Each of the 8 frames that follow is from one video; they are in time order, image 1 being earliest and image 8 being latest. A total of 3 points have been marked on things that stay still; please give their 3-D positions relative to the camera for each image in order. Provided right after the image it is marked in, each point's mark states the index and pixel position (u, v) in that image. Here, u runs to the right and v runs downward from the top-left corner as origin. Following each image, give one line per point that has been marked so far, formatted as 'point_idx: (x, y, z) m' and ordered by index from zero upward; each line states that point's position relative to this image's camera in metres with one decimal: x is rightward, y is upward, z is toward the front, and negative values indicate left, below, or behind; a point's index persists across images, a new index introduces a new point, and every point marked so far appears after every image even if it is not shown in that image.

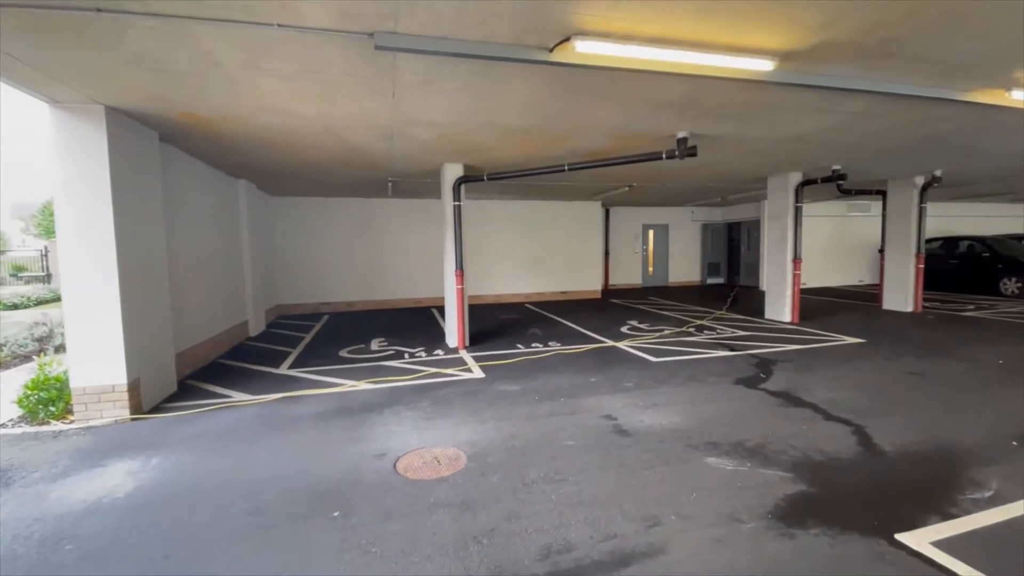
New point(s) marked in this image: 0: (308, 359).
0: (-2.8, -1.0, +6.6) m
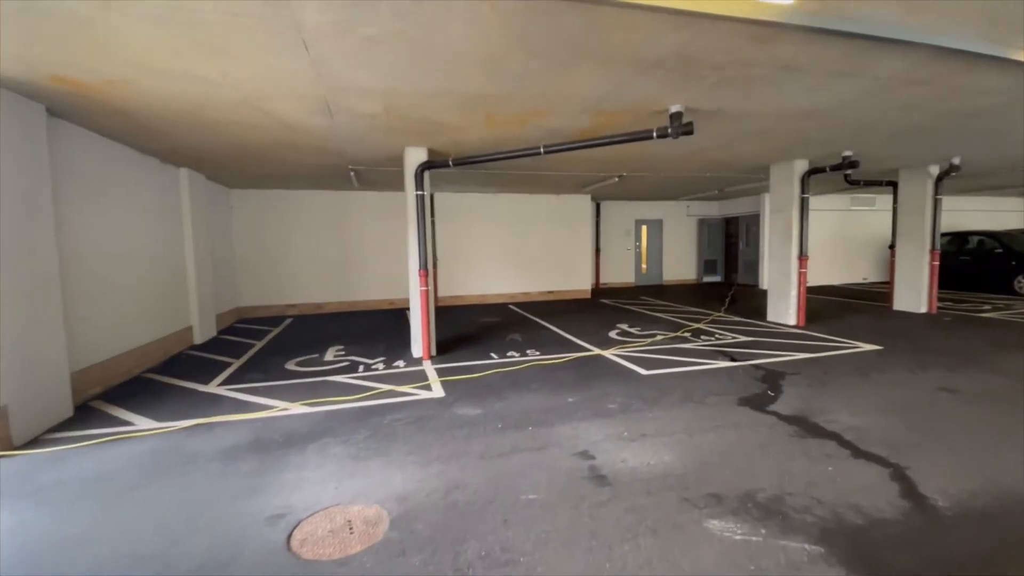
0: (-3.2, -1.0, +5.8) m
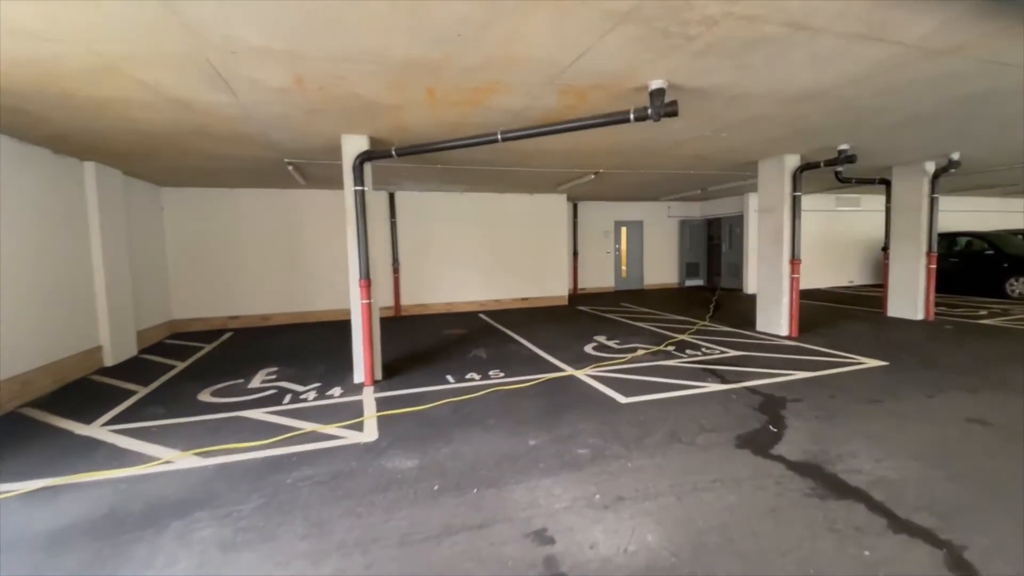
0: (-3.6, -1.2, +4.8) m
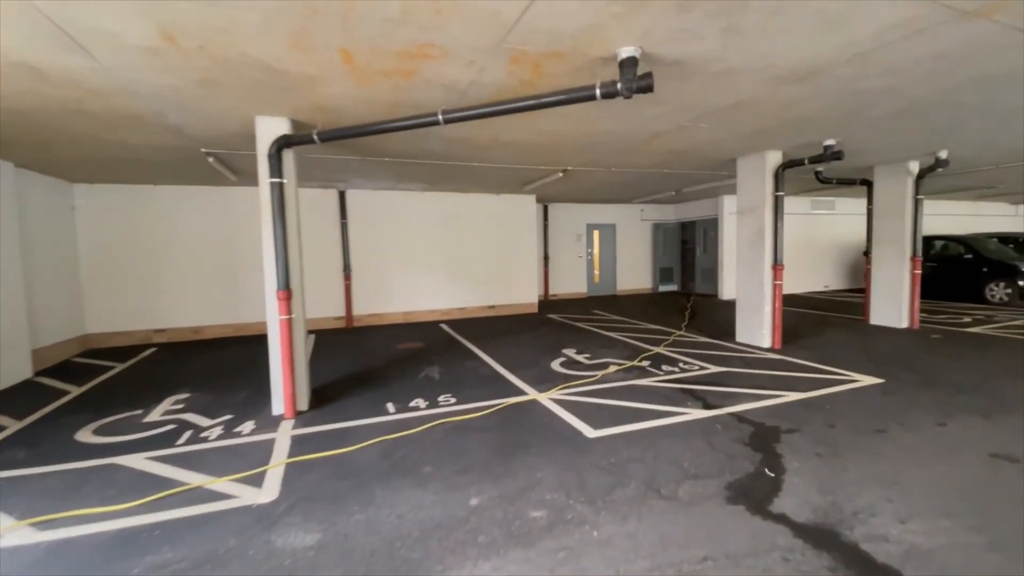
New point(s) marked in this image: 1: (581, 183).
0: (-4.1, -1.3, +3.9) m
1: (+1.2, +1.8, +8.2) m
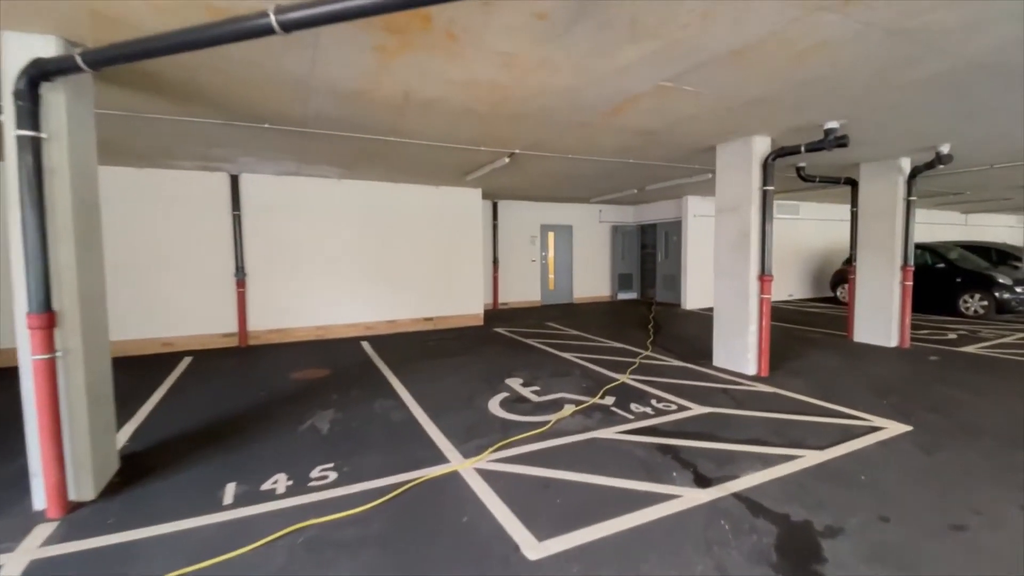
0: (-4.6, -1.4, +2.1) m
1: (+0.3, +1.6, +6.9) m
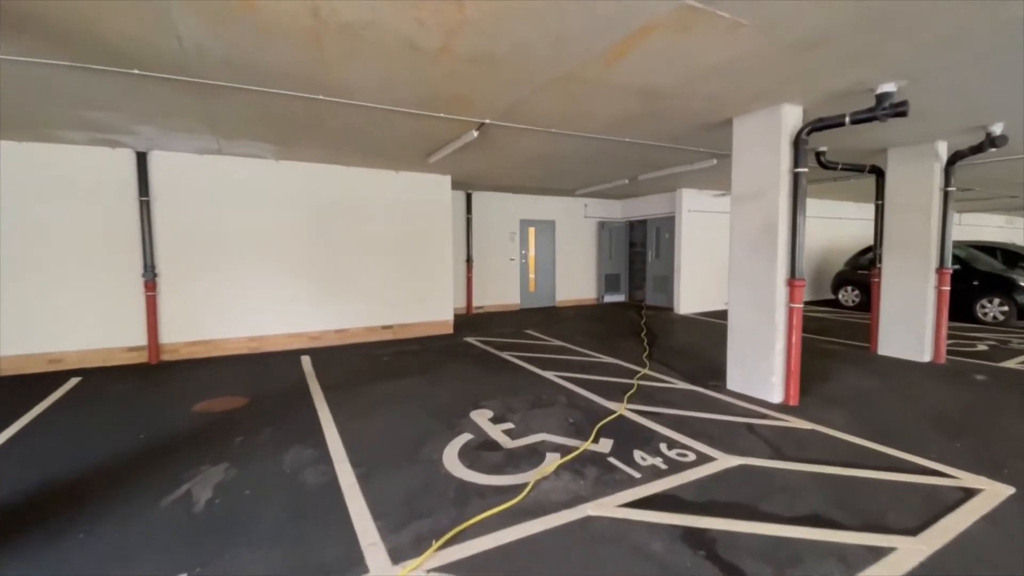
0: (-4.7, -1.4, +0.8) m
1: (0.0, +1.6, +5.8) m
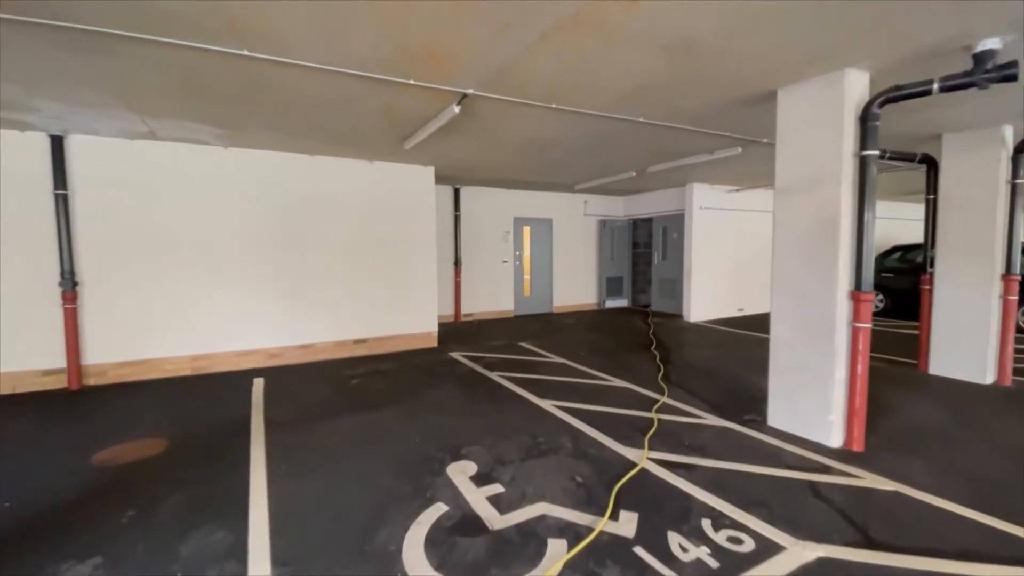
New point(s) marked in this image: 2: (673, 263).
0: (-4.7, -1.6, -0.1) m
1: (-0.1, +1.5, +4.9) m
2: (+2.9, +0.5, +8.7) m
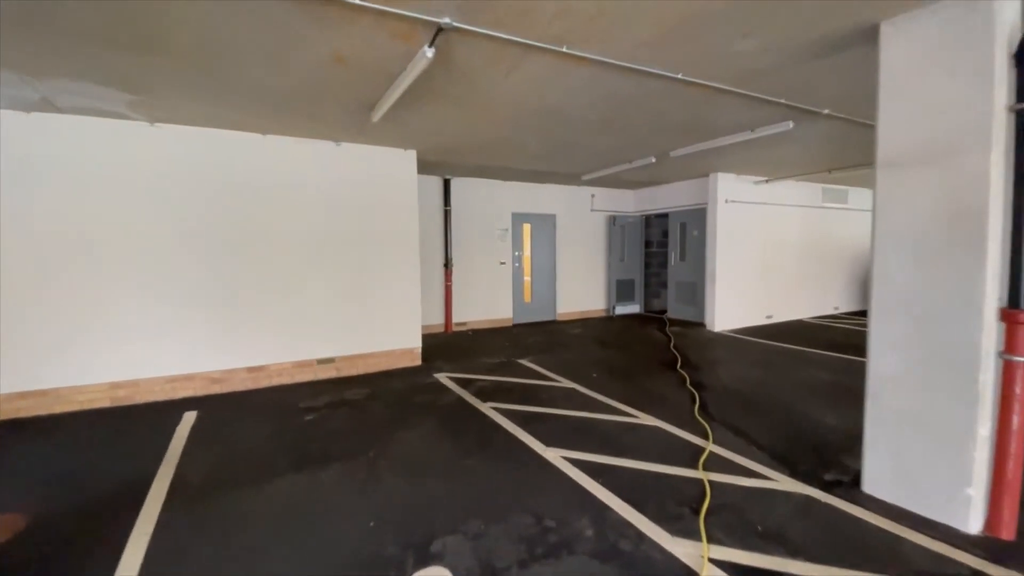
0: (-4.8, -1.7, -1.1) m
1: (-0.2, +1.4, +3.9) m
2: (+2.9, +0.4, +7.7) m
